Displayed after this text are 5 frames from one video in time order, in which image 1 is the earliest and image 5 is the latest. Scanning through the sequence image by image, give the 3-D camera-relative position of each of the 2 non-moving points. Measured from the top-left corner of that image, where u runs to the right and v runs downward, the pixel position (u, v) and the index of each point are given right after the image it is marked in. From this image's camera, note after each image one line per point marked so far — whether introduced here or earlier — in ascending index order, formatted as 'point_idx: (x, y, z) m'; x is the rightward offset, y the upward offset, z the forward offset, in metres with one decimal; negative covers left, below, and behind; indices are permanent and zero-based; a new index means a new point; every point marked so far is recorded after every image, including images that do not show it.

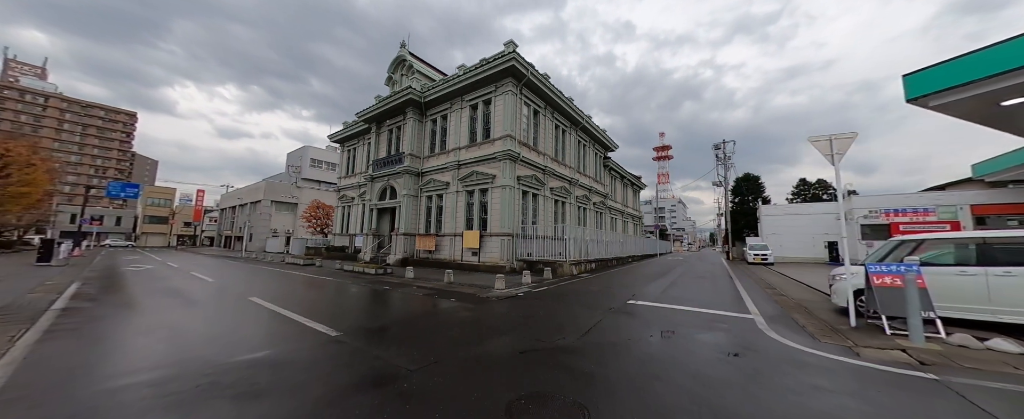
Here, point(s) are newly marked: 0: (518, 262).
0: (+0.3, -2.6, +15.0) m
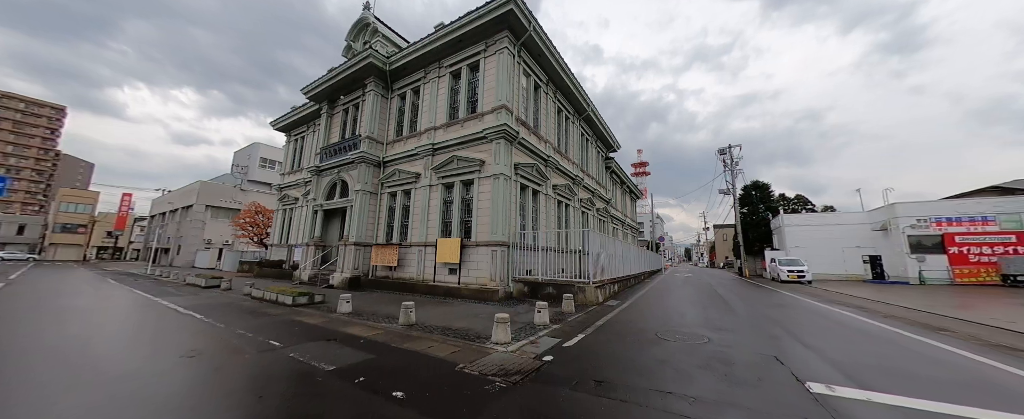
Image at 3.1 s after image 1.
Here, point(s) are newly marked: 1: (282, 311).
0: (+0.1, -2.5, +10.5) m
1: (-5.8, -2.6, +8.0) m
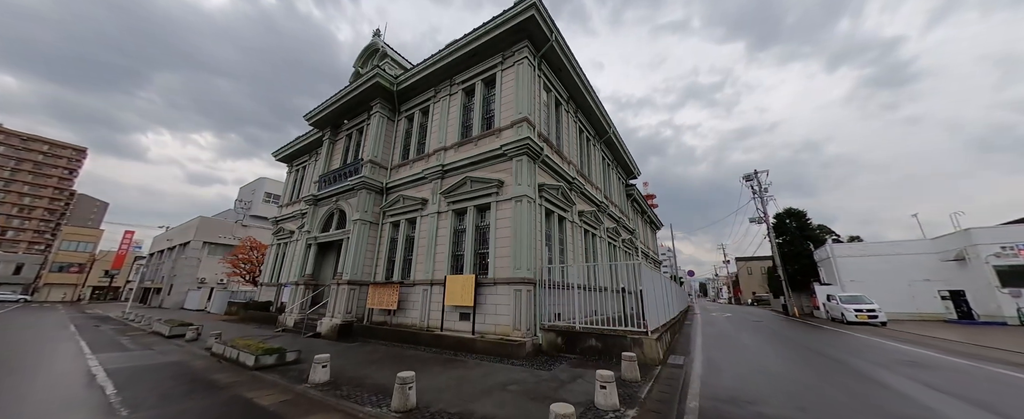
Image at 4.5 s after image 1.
0: (+0.9, -3.3, +8.3) m
1: (-5.1, -3.1, +5.8) m
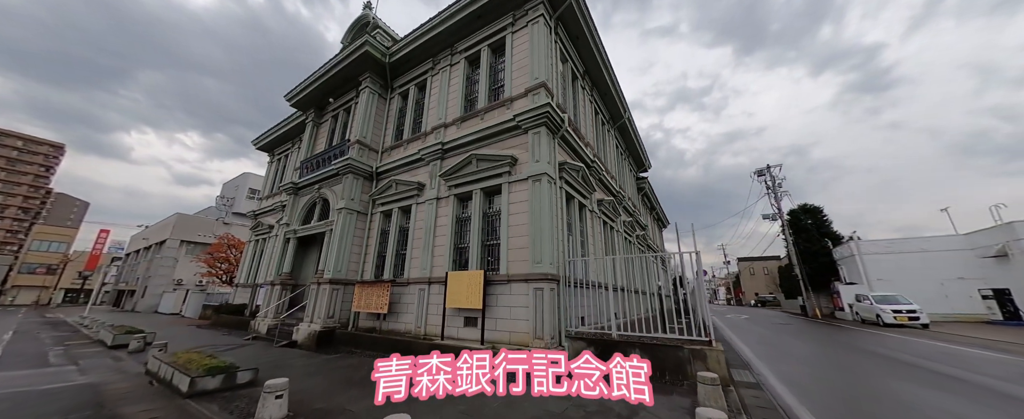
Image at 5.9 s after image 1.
0: (+1.3, -2.8, +6.7) m
1: (-4.7, -2.7, +4.1) m
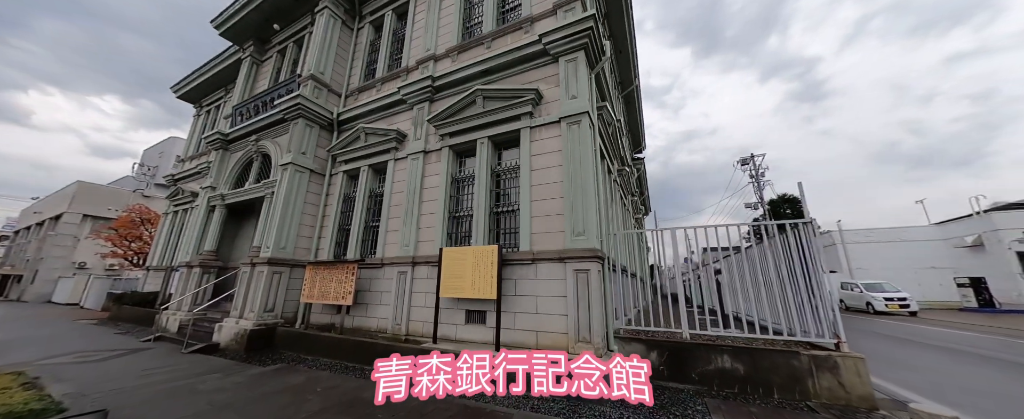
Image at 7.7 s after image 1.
0: (+1.7, -2.1, +4.8) m
1: (-3.9, -1.9, +1.7) m
